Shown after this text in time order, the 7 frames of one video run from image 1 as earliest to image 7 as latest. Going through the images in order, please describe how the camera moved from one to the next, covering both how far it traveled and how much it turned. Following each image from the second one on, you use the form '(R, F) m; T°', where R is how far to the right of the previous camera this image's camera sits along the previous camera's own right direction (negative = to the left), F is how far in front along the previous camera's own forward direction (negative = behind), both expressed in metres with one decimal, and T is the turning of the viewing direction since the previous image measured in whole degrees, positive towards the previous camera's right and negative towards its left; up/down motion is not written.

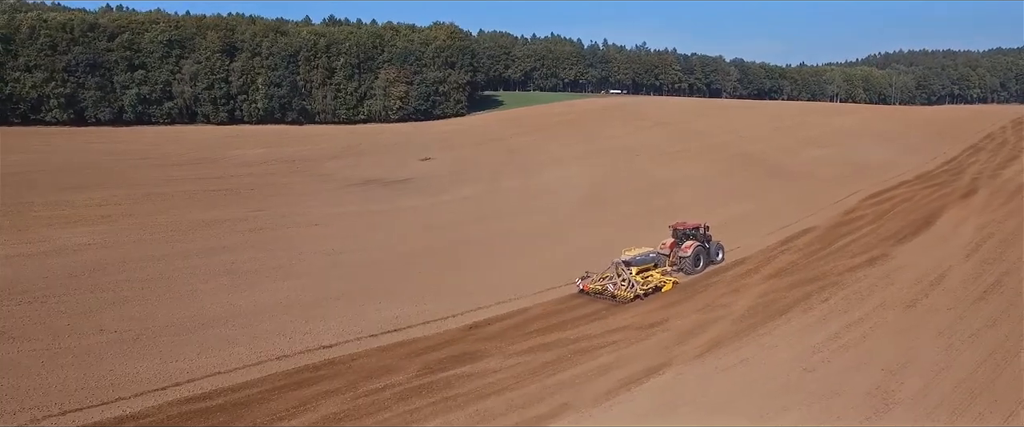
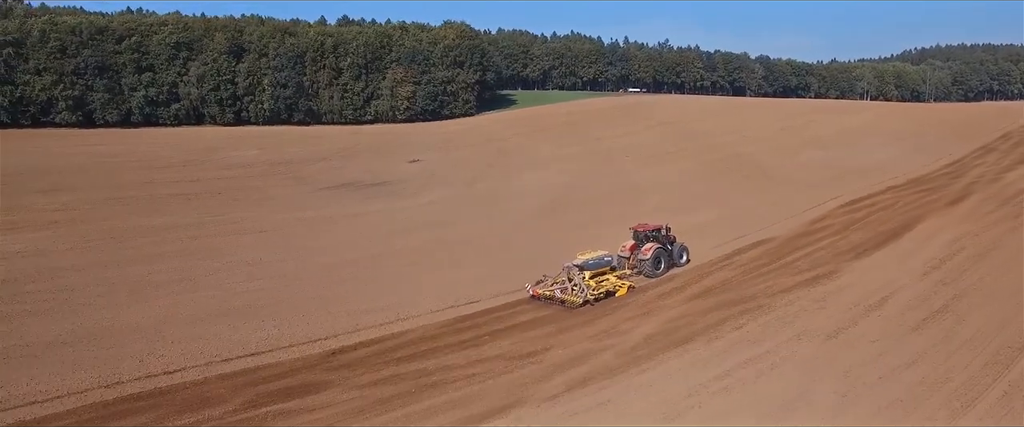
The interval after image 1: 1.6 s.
(+2.8, +1.4) m; -3°
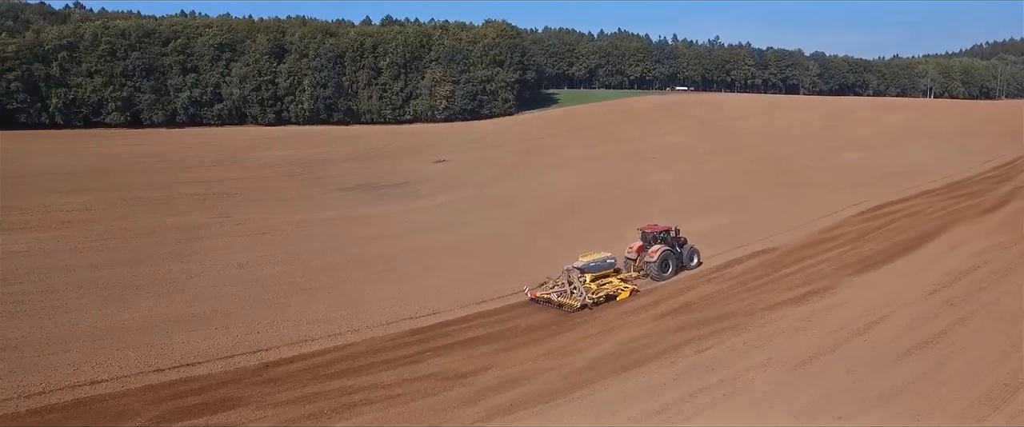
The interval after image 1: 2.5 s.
(+1.7, +1.0) m; -5°
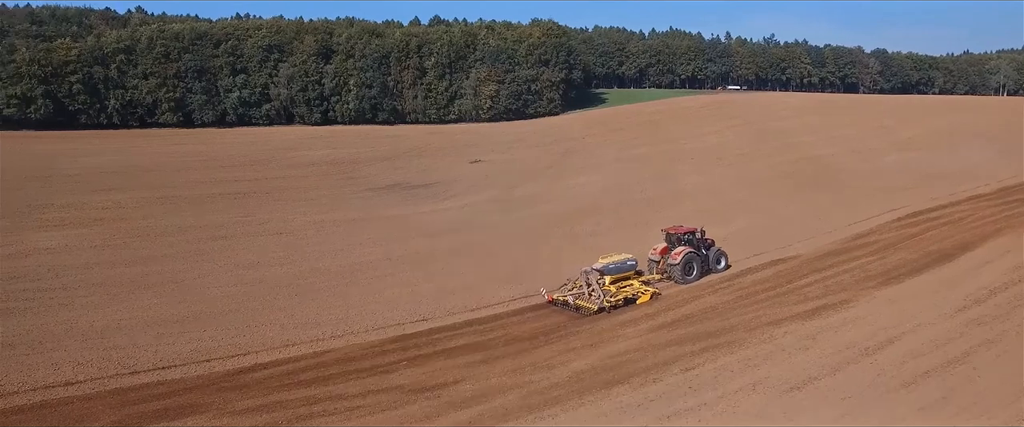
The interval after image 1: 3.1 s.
(+1.1, +0.6) m; -5°
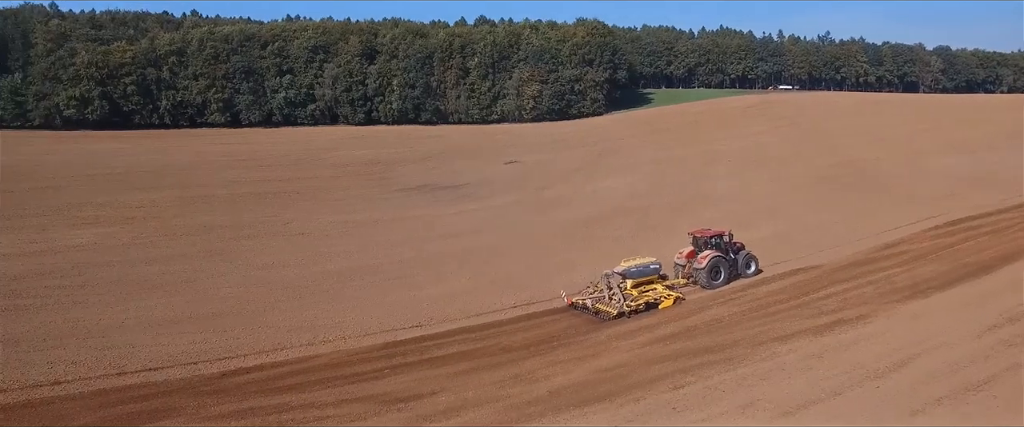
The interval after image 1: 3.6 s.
(+0.9, +0.5) m; -4°
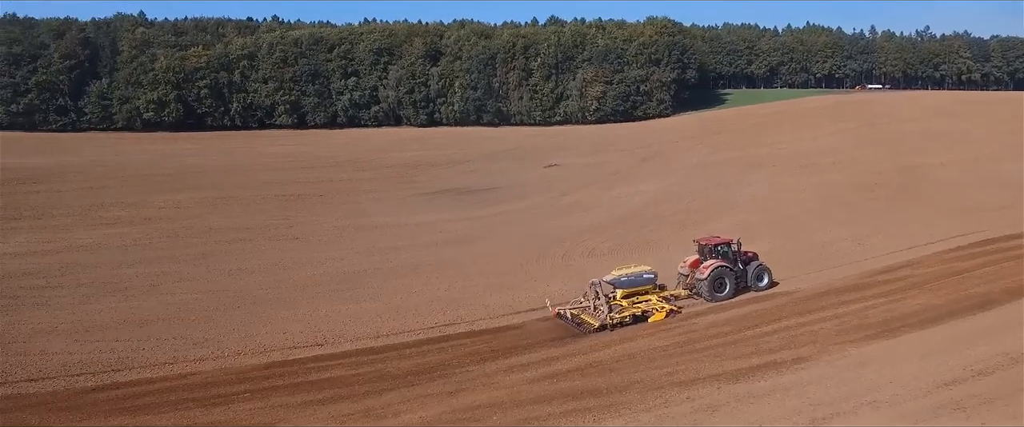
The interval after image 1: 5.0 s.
(+2.8, +1.4) m; -8°
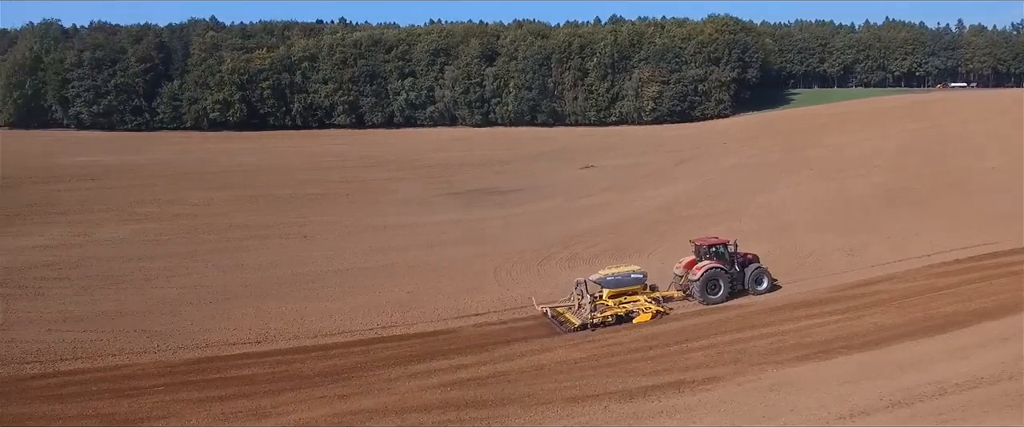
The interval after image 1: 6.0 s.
(+2.1, +0.5) m; -6°
